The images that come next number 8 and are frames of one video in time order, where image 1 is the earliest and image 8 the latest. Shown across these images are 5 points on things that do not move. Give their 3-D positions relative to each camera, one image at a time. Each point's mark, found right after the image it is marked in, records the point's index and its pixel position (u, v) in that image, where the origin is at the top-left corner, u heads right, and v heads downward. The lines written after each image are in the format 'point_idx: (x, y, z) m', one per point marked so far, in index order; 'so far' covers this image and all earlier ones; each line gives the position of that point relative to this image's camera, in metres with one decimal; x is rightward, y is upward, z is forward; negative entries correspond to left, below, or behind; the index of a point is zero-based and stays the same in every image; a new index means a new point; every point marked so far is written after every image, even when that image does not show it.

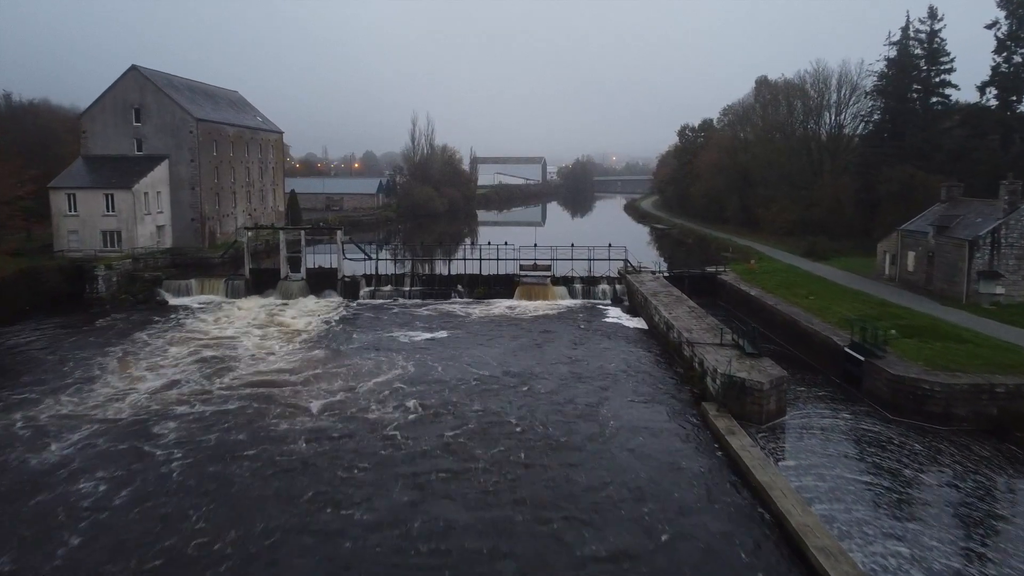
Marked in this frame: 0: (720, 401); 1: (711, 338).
0: (+7.1, -3.9, +16.7) m
1: (+8.1, -2.1, +19.7) m
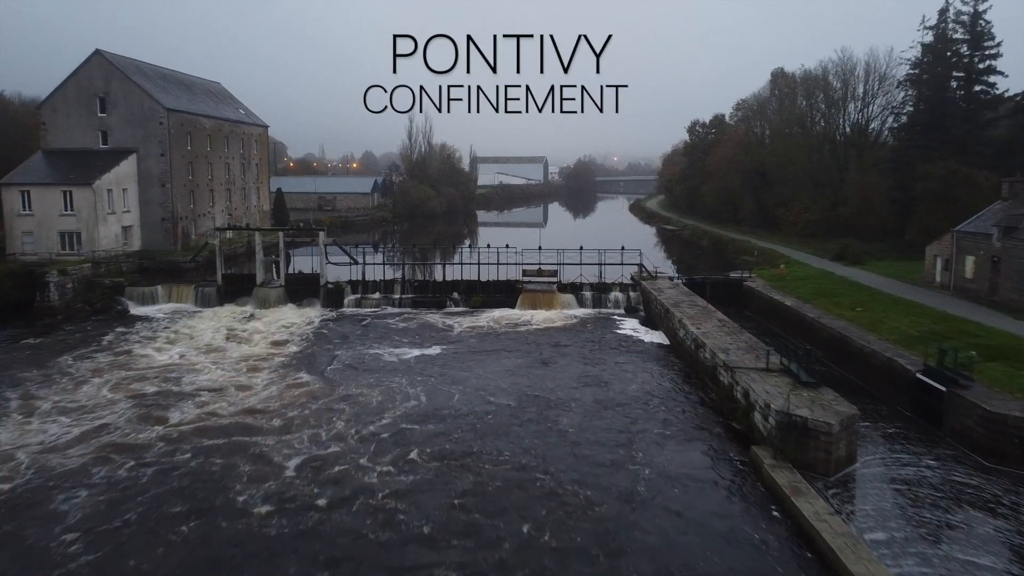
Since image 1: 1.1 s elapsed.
0: (+7.2, -4.3, +13.4) m
1: (+8.2, -2.5, +16.5) m
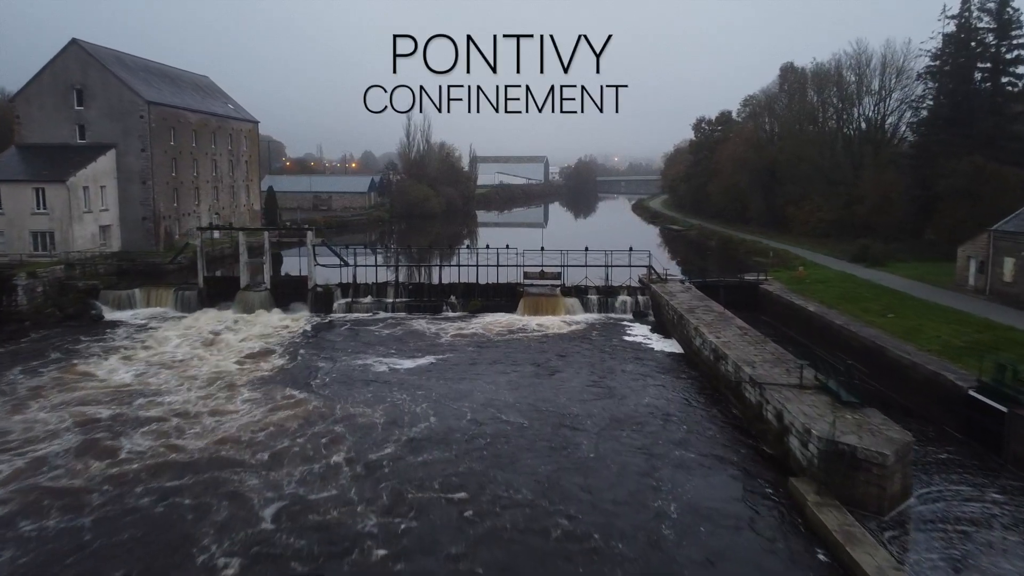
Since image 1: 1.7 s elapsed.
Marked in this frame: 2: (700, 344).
0: (+7.3, -4.5, +11.6) m
1: (+8.2, -2.7, +14.7) m
2: (+7.4, -2.2, +19.2) m
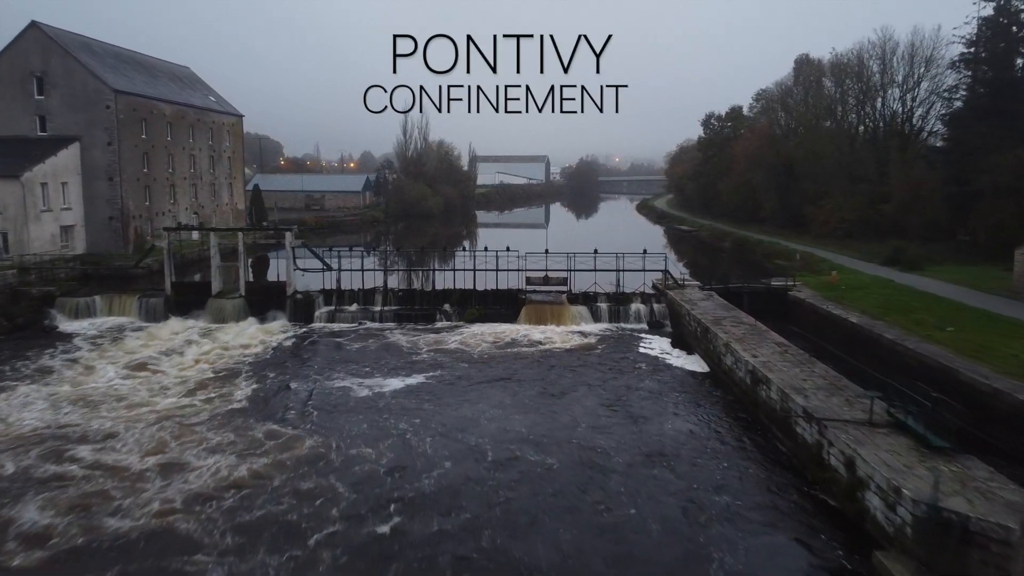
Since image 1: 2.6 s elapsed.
0: (+7.3, -4.8, +8.9) m
1: (+8.3, -3.0, +12.0) m
2: (+7.5, -2.6, +16.5) m
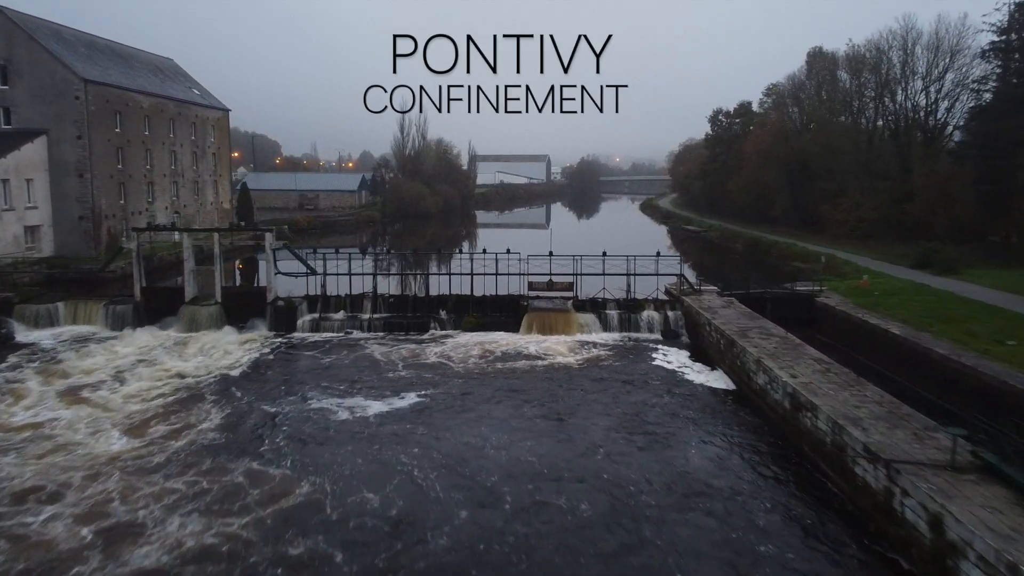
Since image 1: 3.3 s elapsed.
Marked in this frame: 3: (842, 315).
0: (+7.3, -5.1, +6.9) m
1: (+8.3, -3.3, +9.9) m
2: (+7.5, -2.8, +14.5) m
3: (+13.4, -1.1, +19.9) m
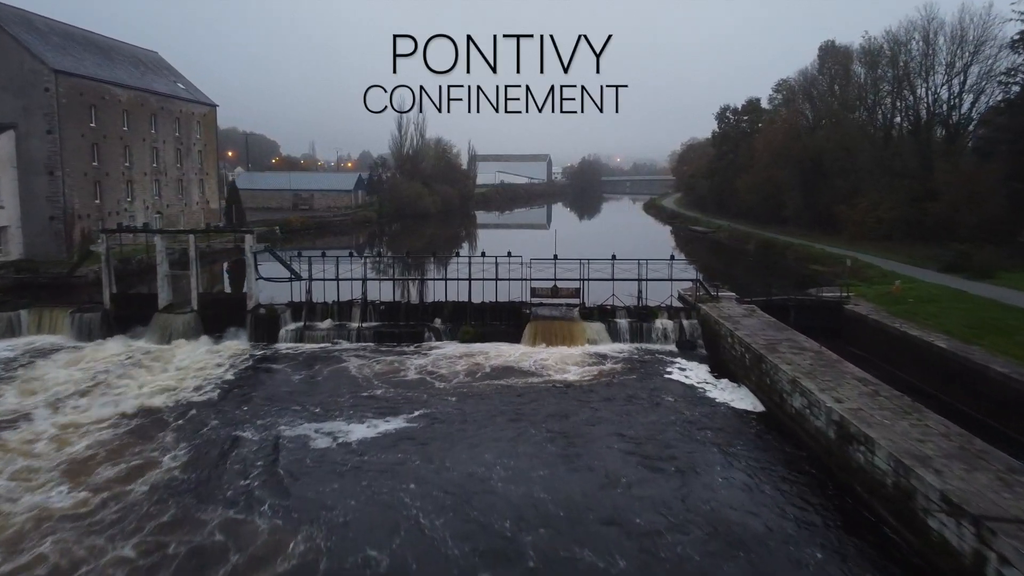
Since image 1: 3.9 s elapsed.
0: (+7.4, -5.3, +5.1) m
1: (+8.4, -3.5, +8.2) m
2: (+7.6, -3.1, +12.7) m
3: (+13.5, -1.3, +18.1) m
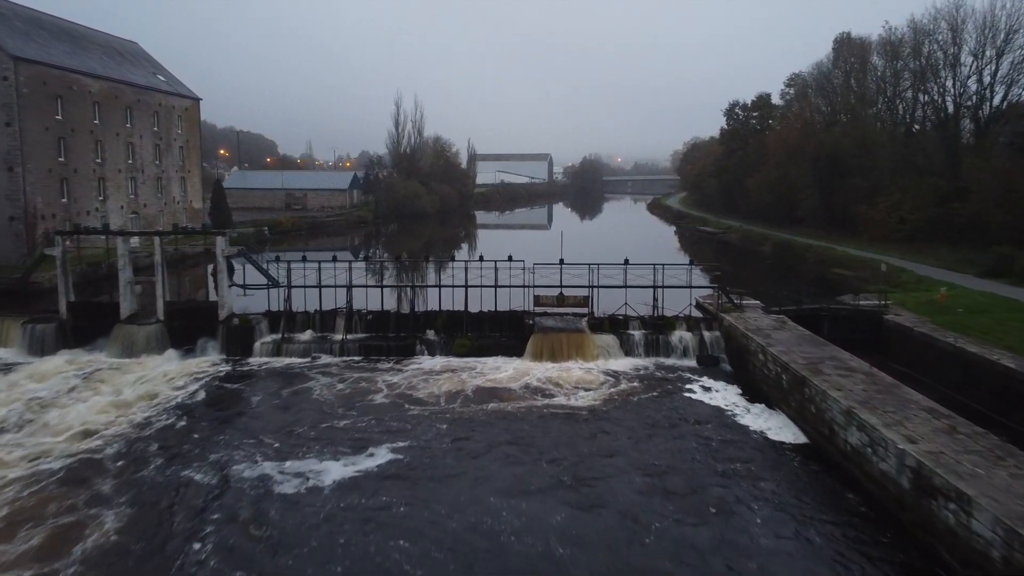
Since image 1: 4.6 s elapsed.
0: (+7.4, -5.6, +3.0) m
1: (+8.4, -3.8, +6.1) m
2: (+7.6, -3.4, +10.6) m
3: (+13.5, -1.6, +16.0) m
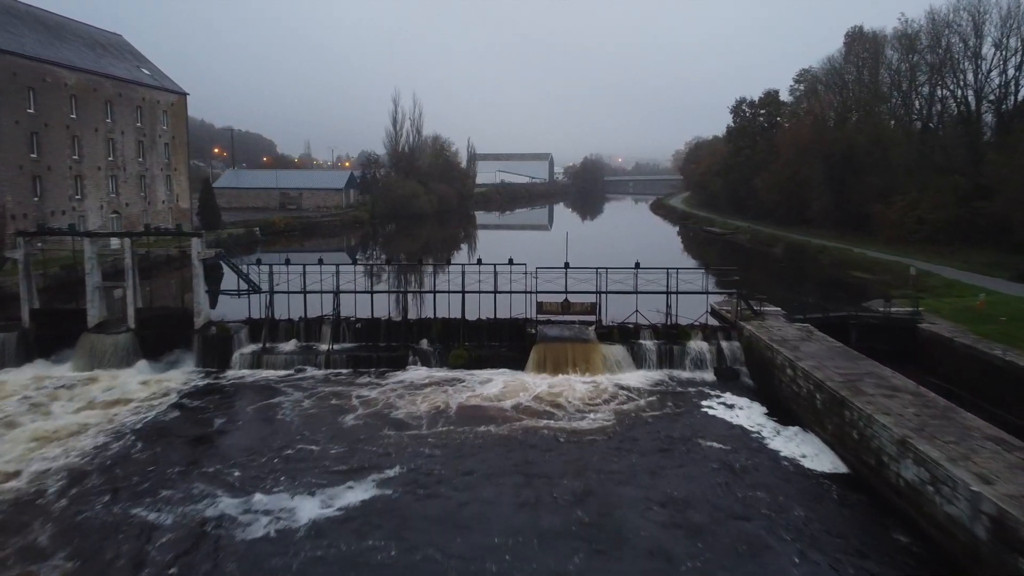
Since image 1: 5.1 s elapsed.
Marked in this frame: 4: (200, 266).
0: (+7.4, -5.8, +1.5) m
1: (+8.4, -4.0, +4.6) m
2: (+7.6, -3.6, +9.1) m
3: (+13.5, -1.9, +14.5) m
4: (-11.2, +0.8, +17.5) m
